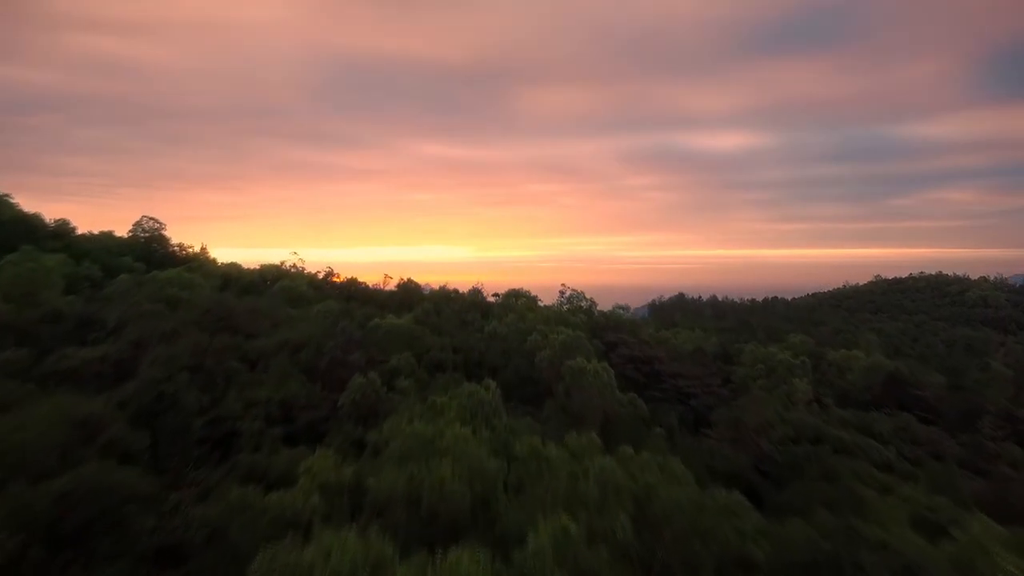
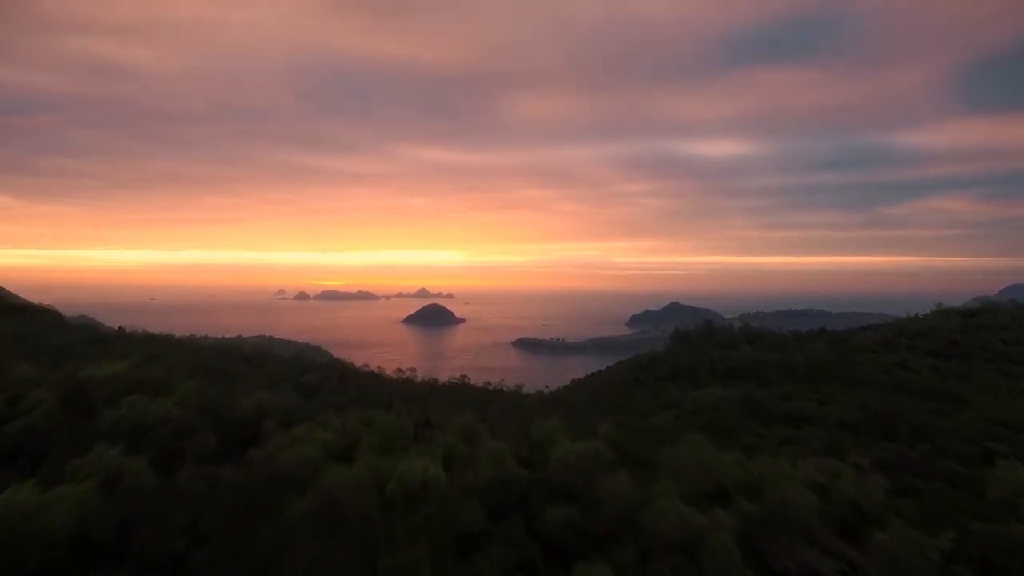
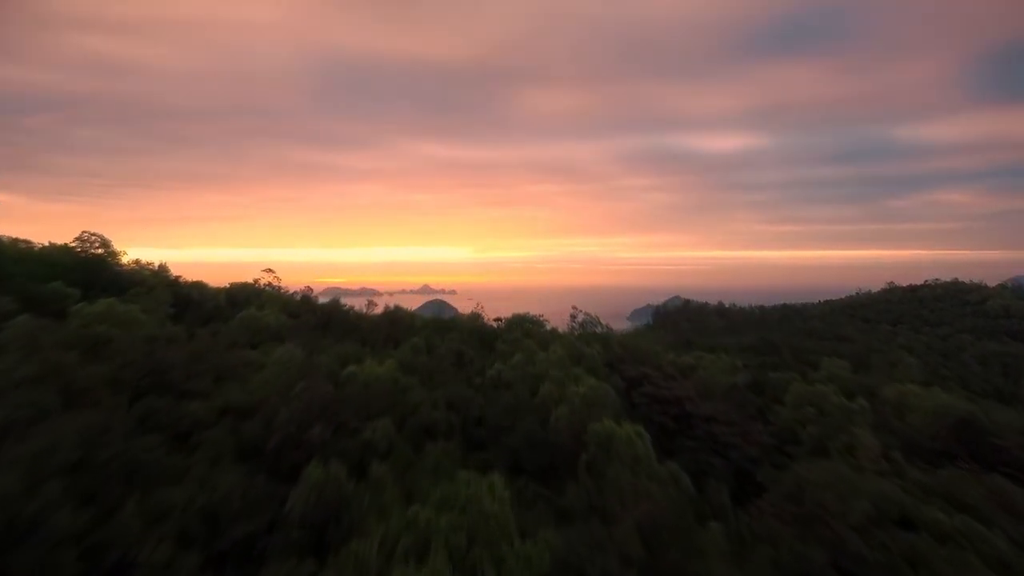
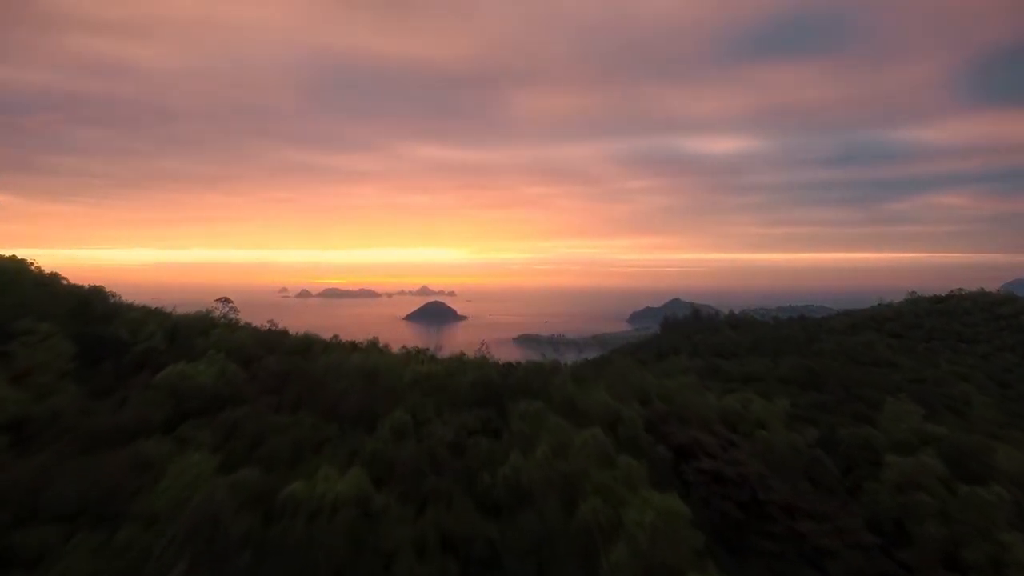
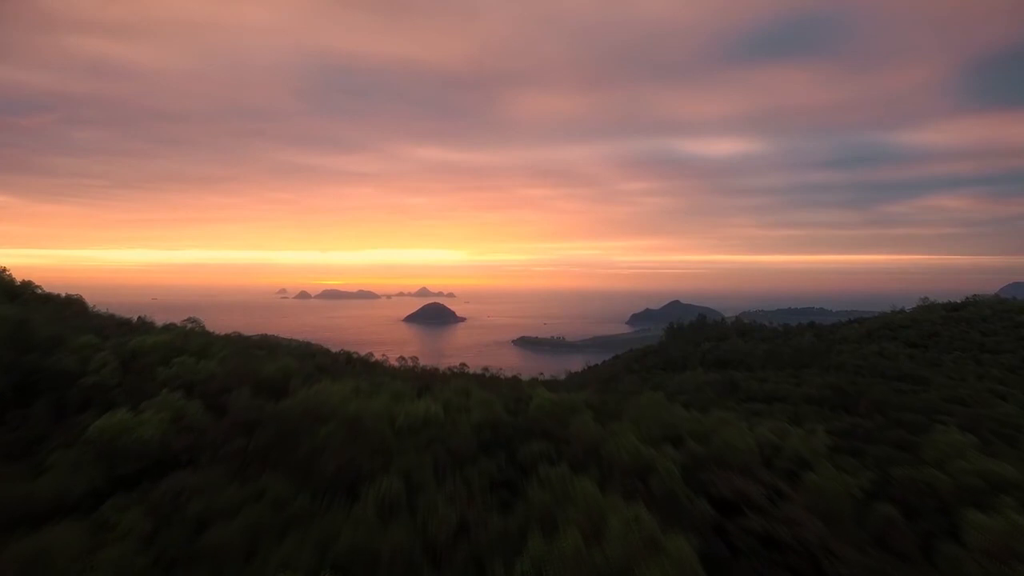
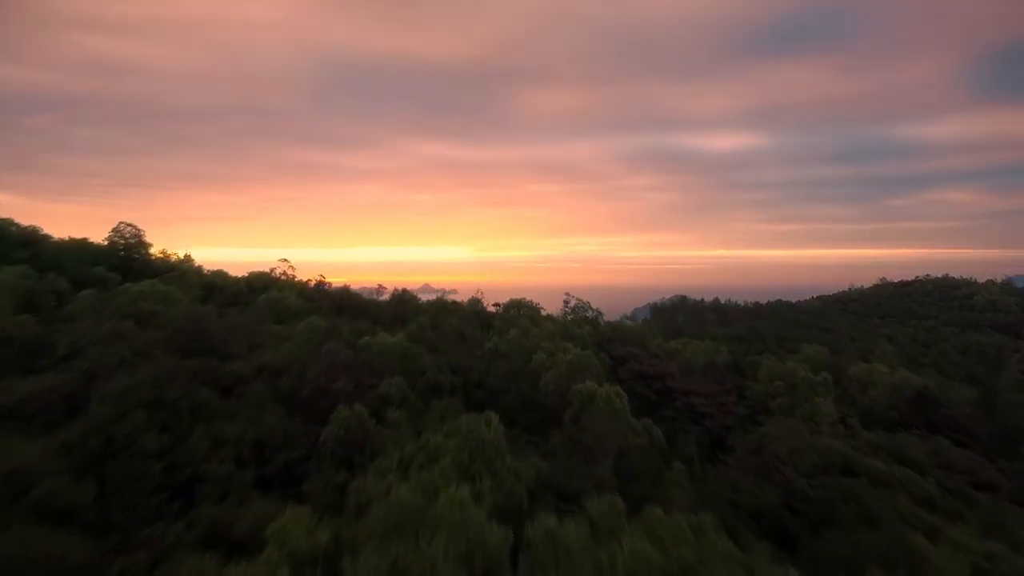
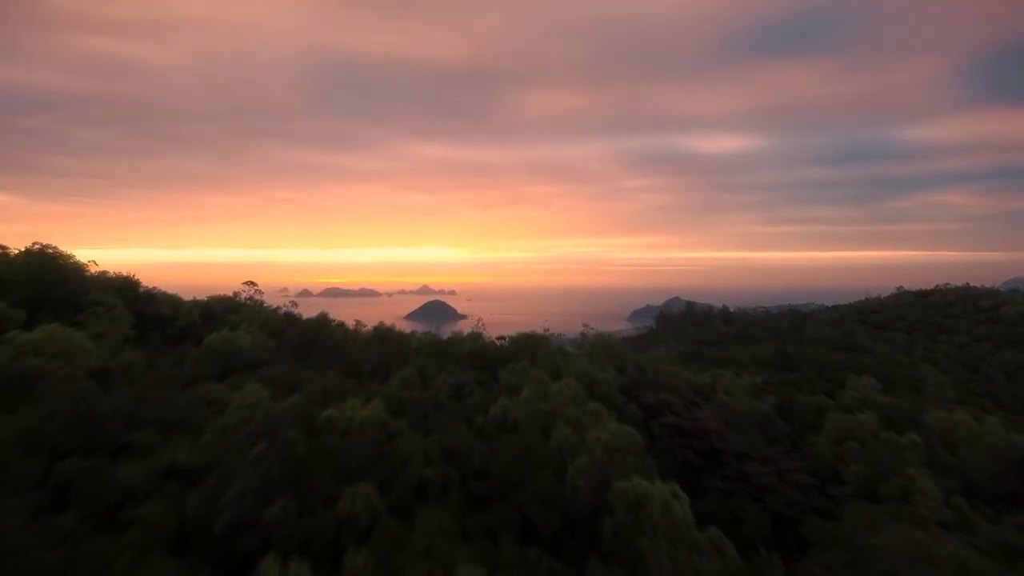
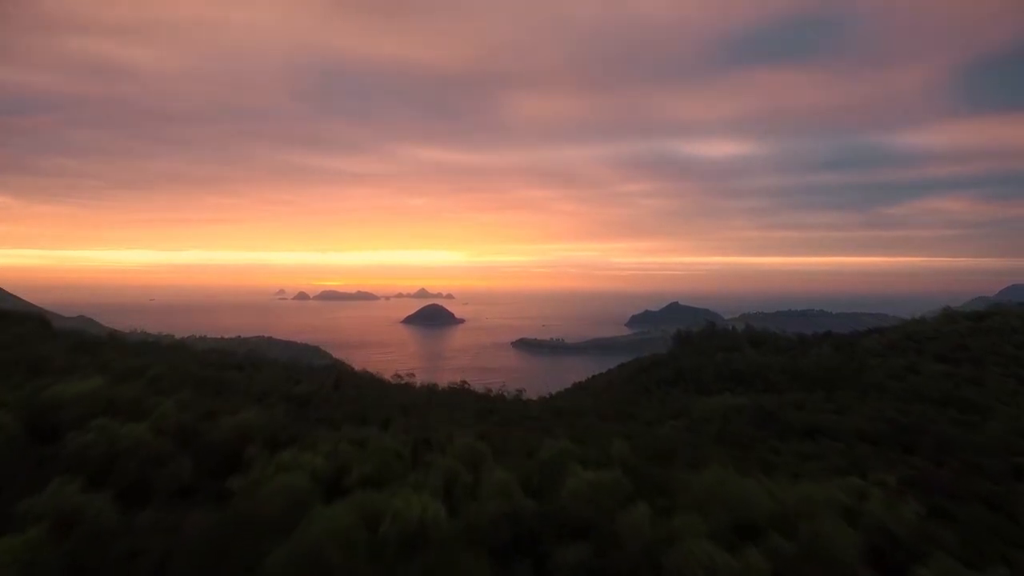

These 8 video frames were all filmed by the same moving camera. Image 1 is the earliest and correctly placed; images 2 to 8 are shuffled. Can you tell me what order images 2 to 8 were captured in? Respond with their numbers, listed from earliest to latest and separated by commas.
6, 3, 7, 4, 5, 2, 8
